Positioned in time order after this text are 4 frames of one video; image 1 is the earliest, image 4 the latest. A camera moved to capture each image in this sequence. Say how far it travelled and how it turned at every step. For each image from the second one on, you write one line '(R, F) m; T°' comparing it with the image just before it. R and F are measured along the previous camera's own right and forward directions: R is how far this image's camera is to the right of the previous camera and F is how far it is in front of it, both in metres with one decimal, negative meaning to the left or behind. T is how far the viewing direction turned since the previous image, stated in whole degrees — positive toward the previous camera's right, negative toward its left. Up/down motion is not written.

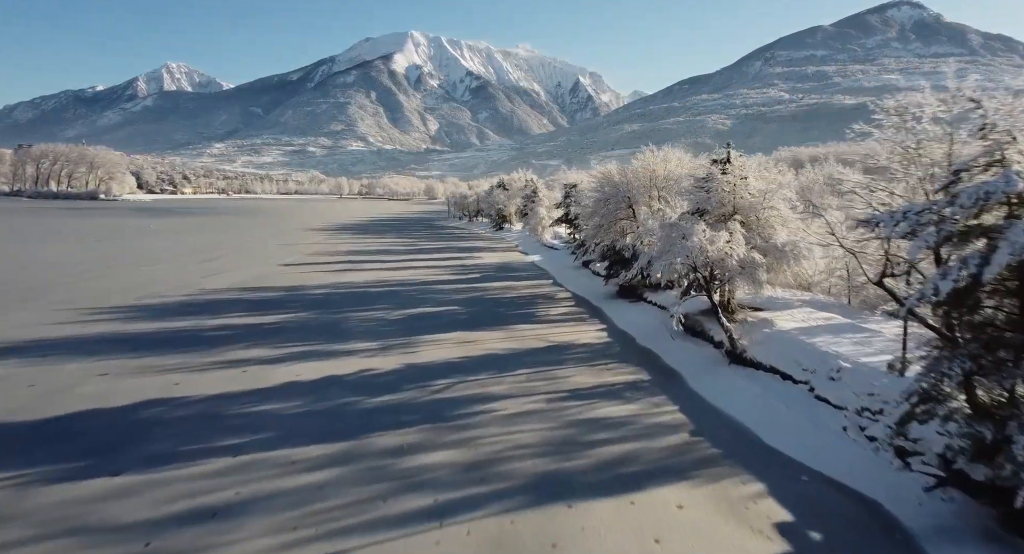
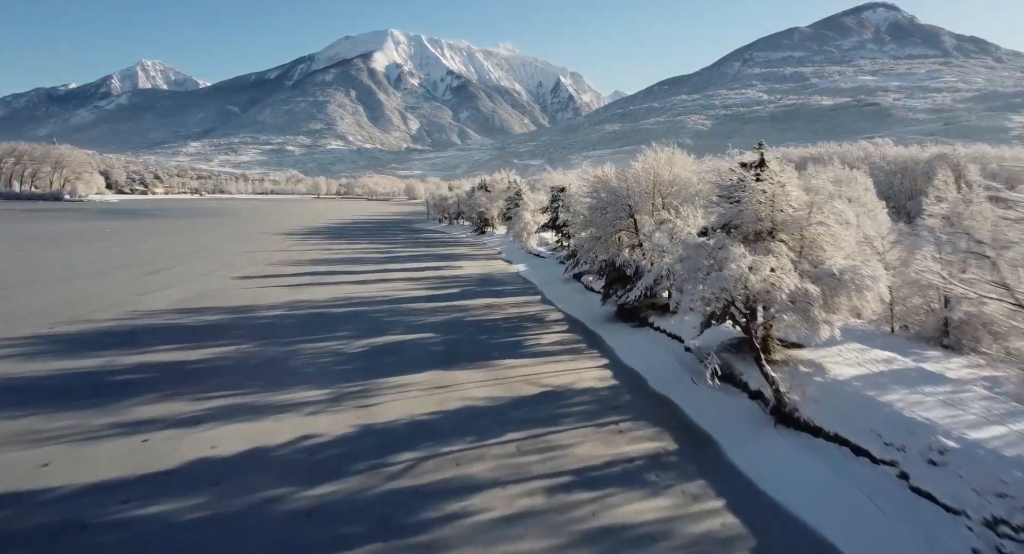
(0.0, +2.0) m; +2°
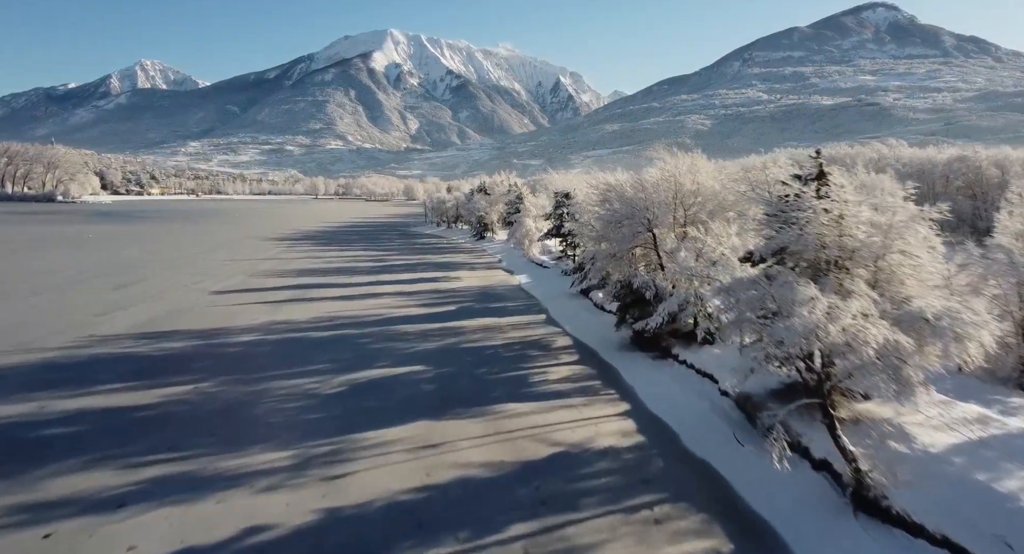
(-0.1, +1.5) m; 0°
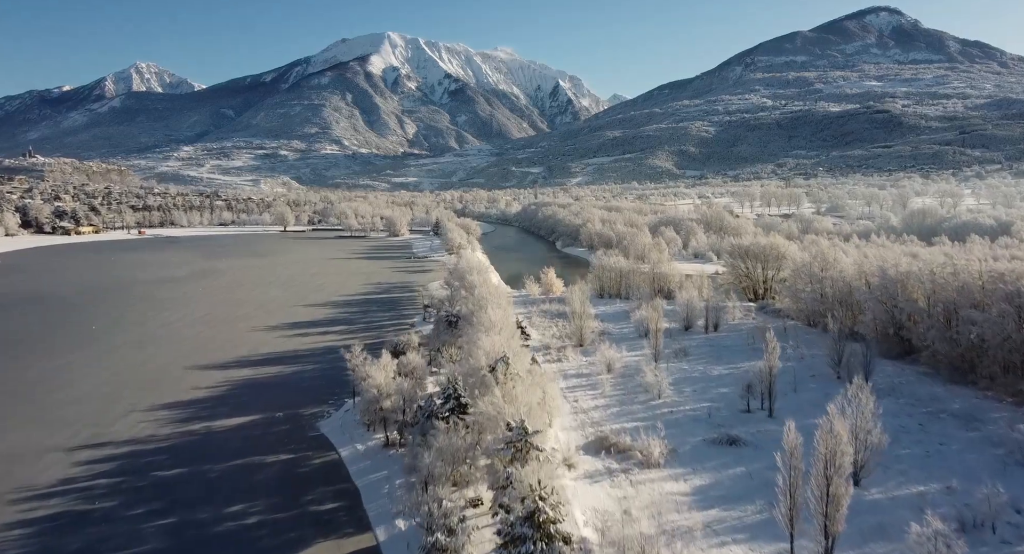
(-0.1, +22.0) m; 0°
